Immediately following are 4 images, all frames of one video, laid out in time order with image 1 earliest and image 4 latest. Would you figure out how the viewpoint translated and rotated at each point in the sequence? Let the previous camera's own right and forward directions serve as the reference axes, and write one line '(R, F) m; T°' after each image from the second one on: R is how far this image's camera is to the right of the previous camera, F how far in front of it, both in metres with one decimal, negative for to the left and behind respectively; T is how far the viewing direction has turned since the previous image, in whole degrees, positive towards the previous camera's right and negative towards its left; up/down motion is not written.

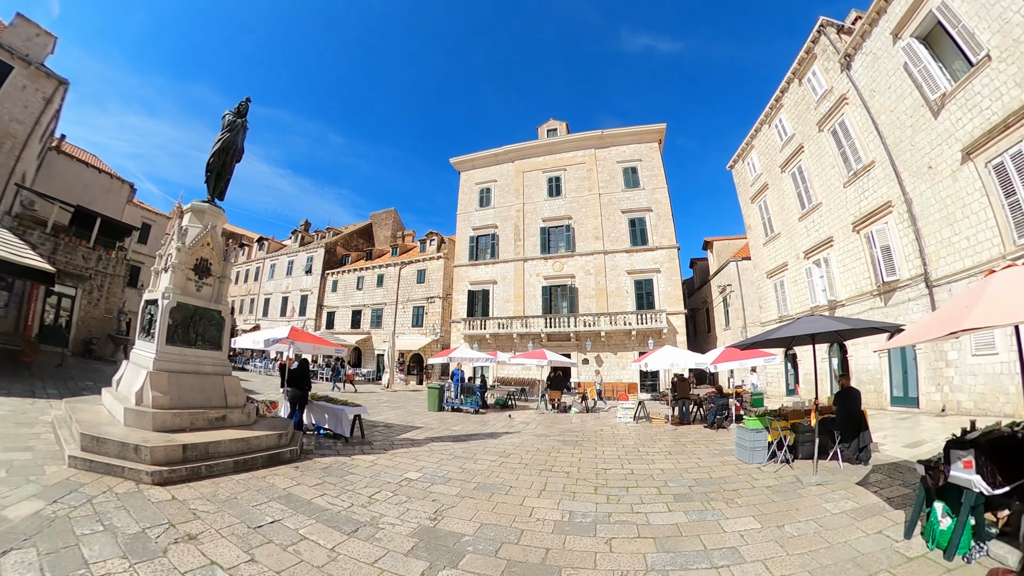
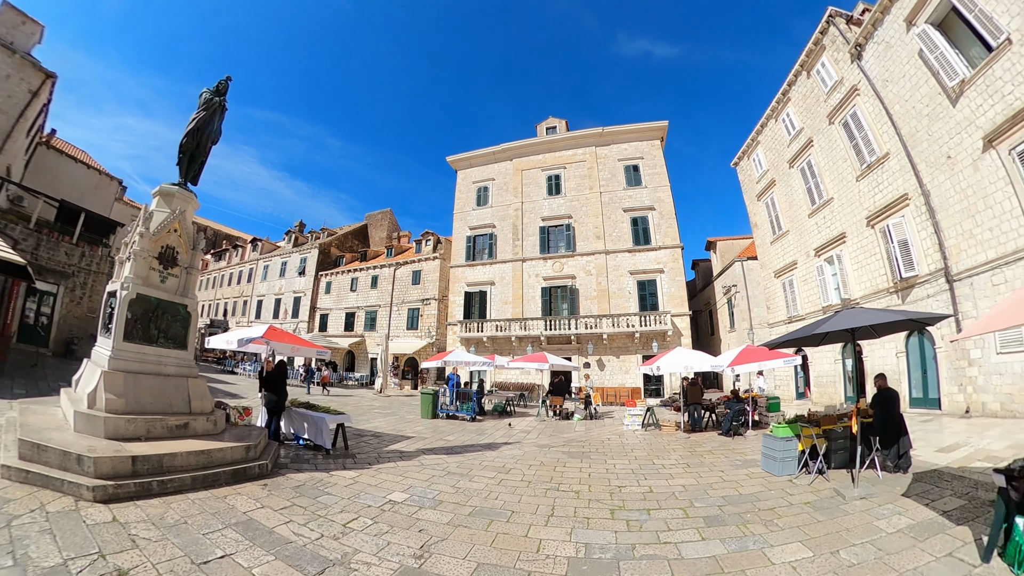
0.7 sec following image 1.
(0.0, +0.6) m; 0°
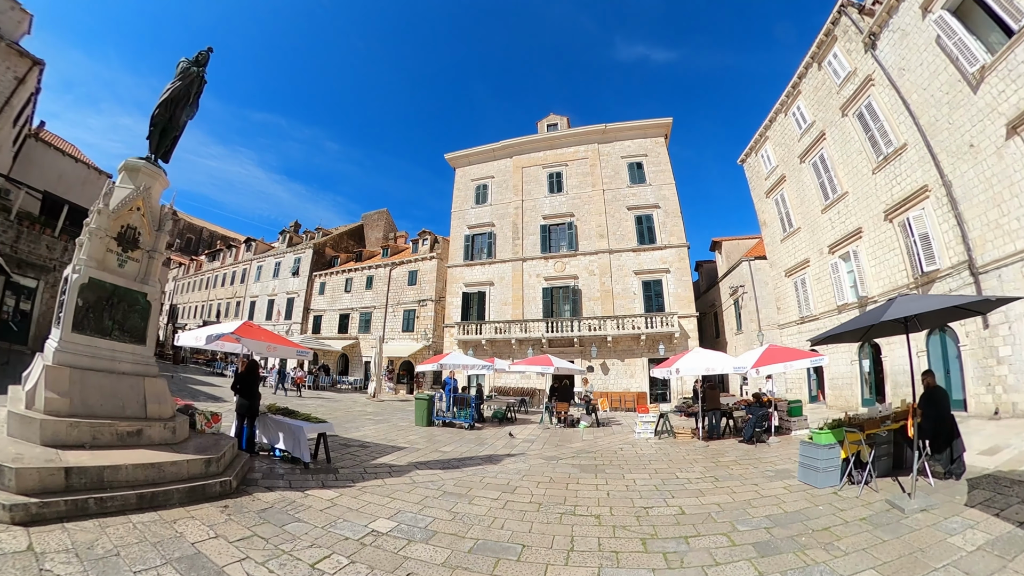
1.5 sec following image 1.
(-0.1, +0.6) m; 0°
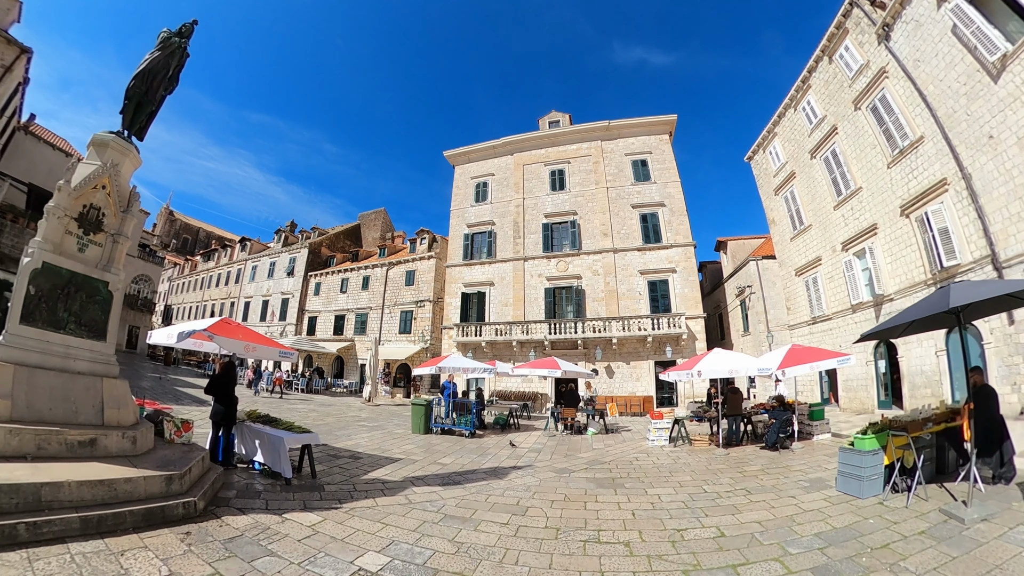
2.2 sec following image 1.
(-0.1, +0.5) m; 0°
